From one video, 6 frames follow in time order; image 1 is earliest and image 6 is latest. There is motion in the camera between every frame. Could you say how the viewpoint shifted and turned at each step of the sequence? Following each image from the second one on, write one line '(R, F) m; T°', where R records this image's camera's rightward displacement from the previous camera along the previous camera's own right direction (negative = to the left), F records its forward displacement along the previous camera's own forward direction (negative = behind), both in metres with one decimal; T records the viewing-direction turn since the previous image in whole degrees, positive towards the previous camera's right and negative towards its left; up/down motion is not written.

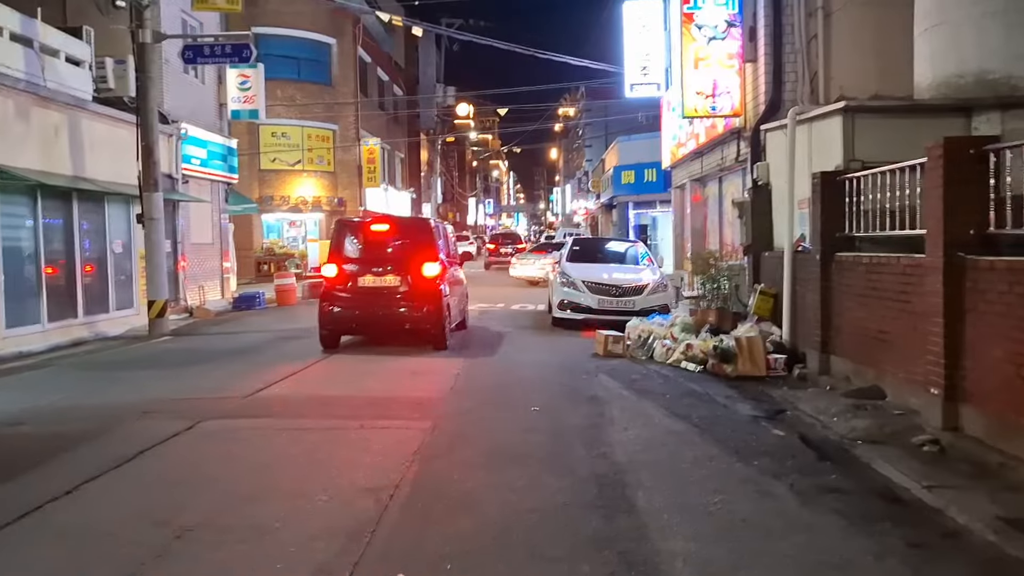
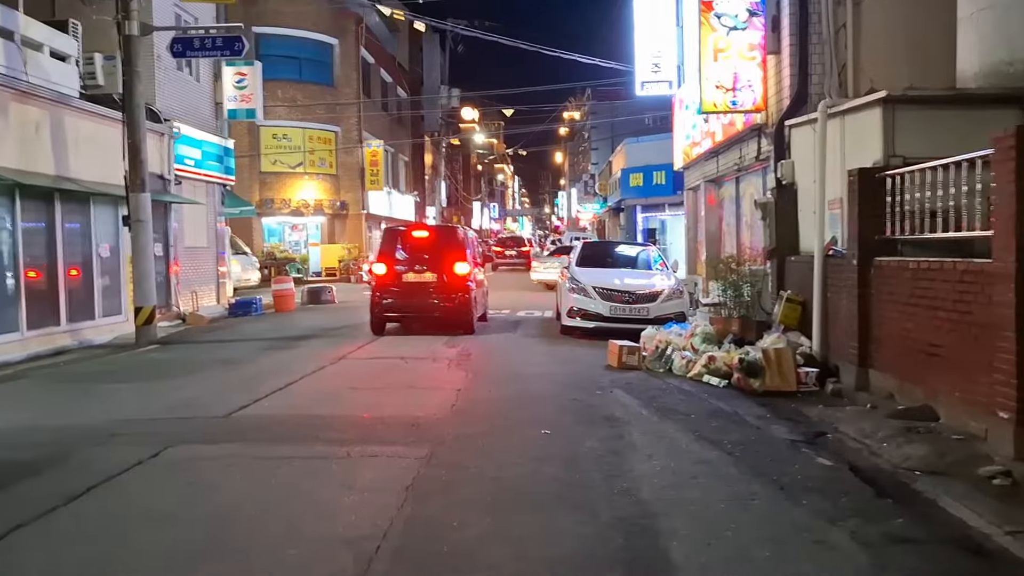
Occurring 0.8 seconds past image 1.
(0.0, +0.9) m; 0°
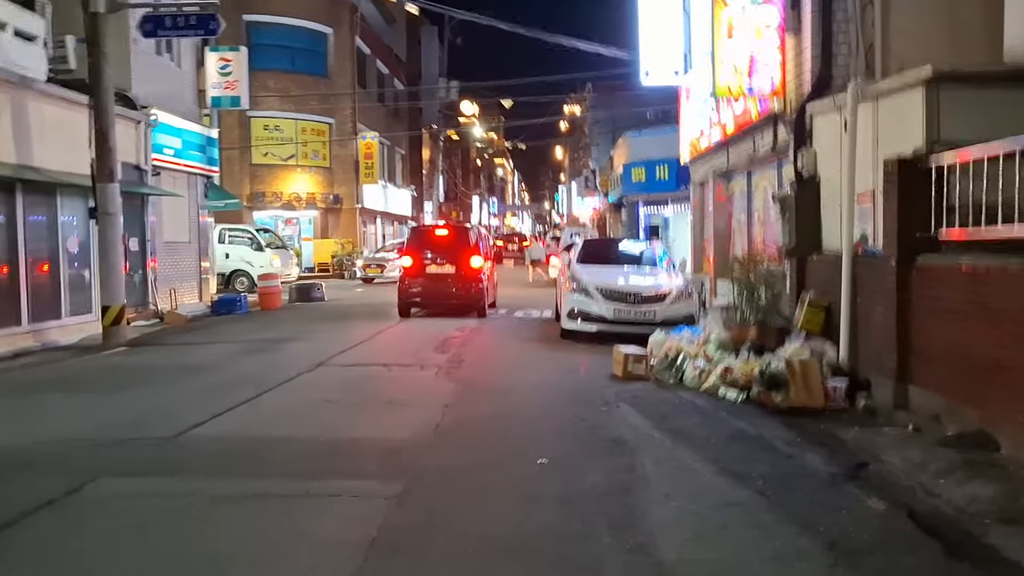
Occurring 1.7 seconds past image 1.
(+0.1, +1.1) m; 0°
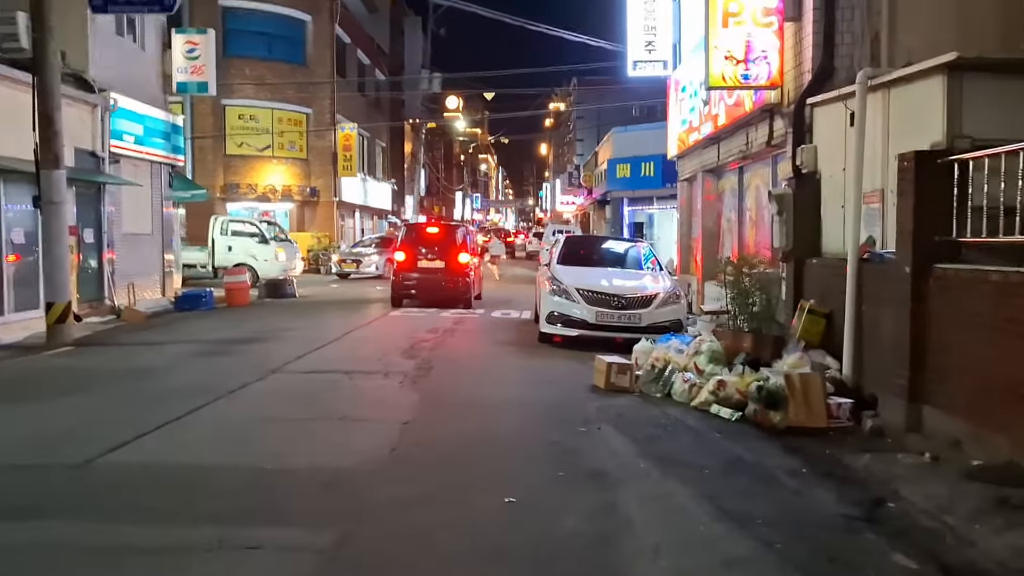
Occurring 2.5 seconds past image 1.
(+0.1, +0.9) m; +1°
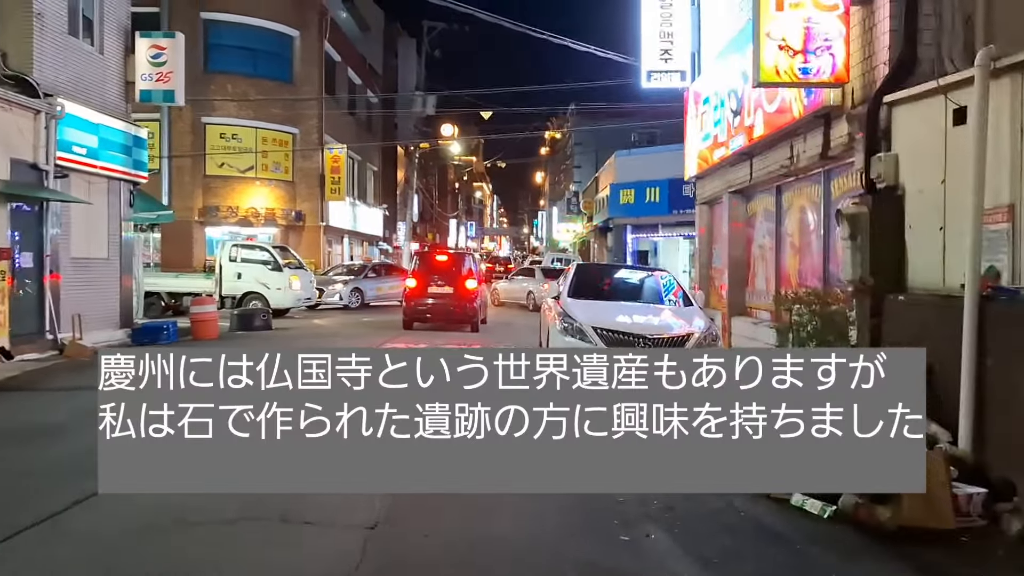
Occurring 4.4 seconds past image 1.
(-0.1, +2.2) m; 0°
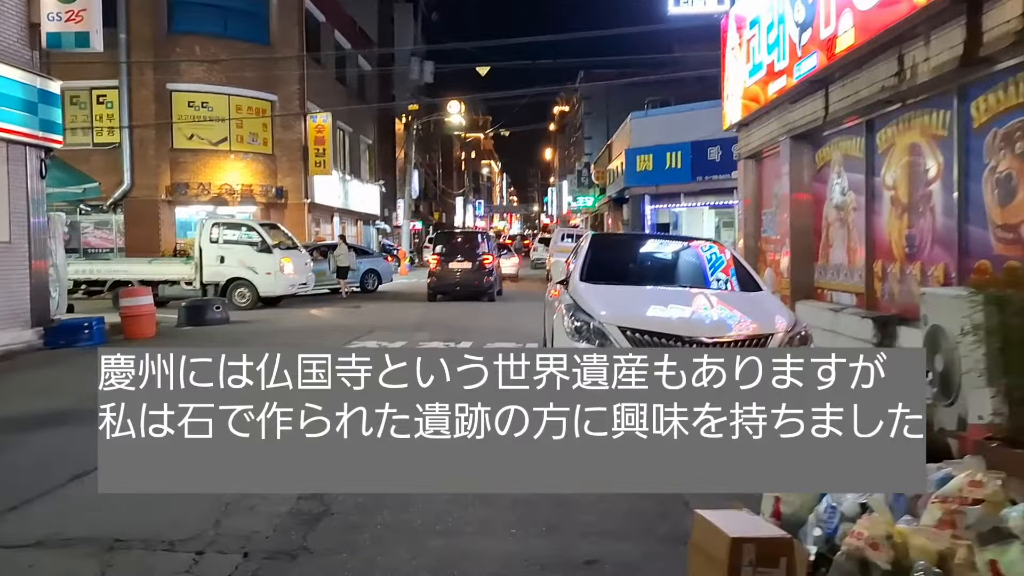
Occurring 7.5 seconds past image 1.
(+0.2, +3.6) m; -1°
